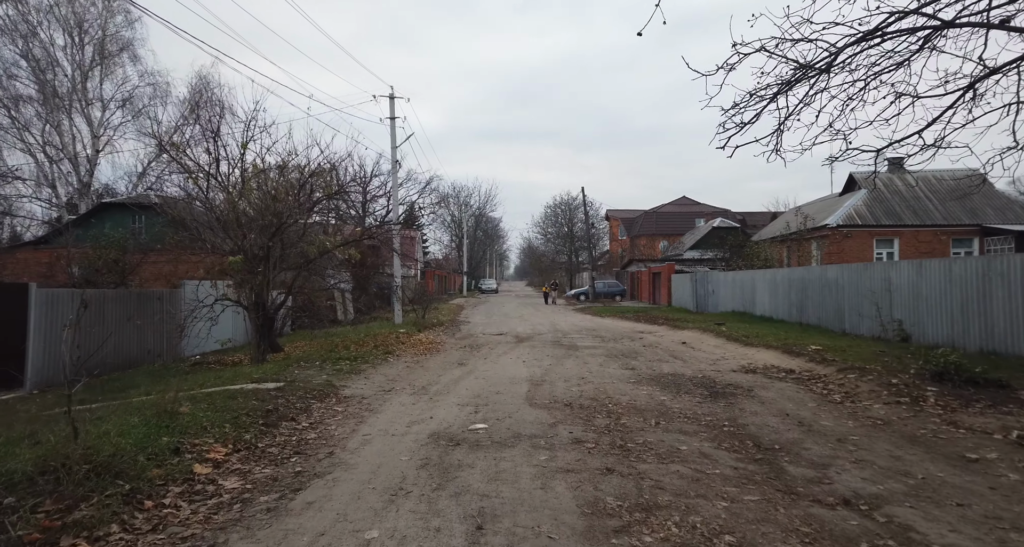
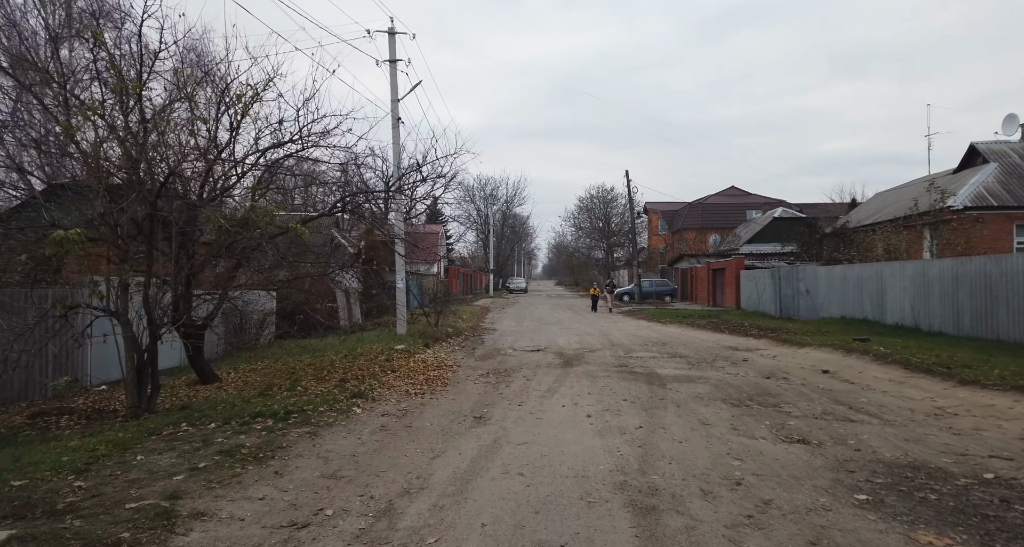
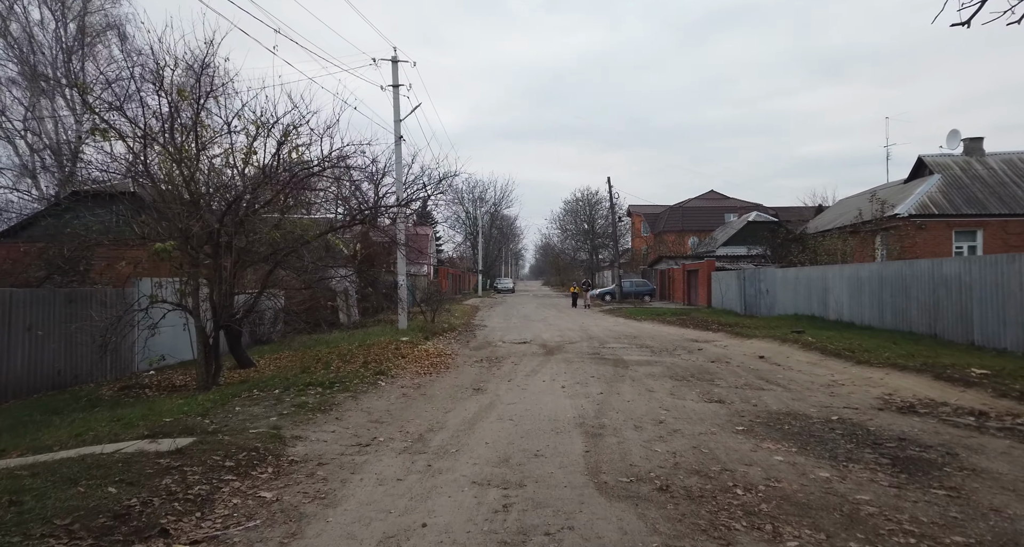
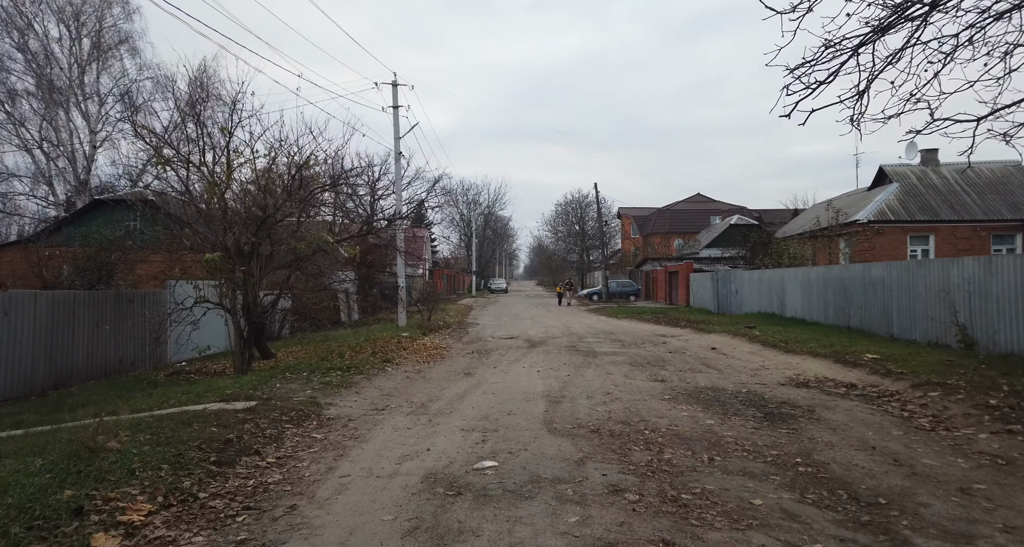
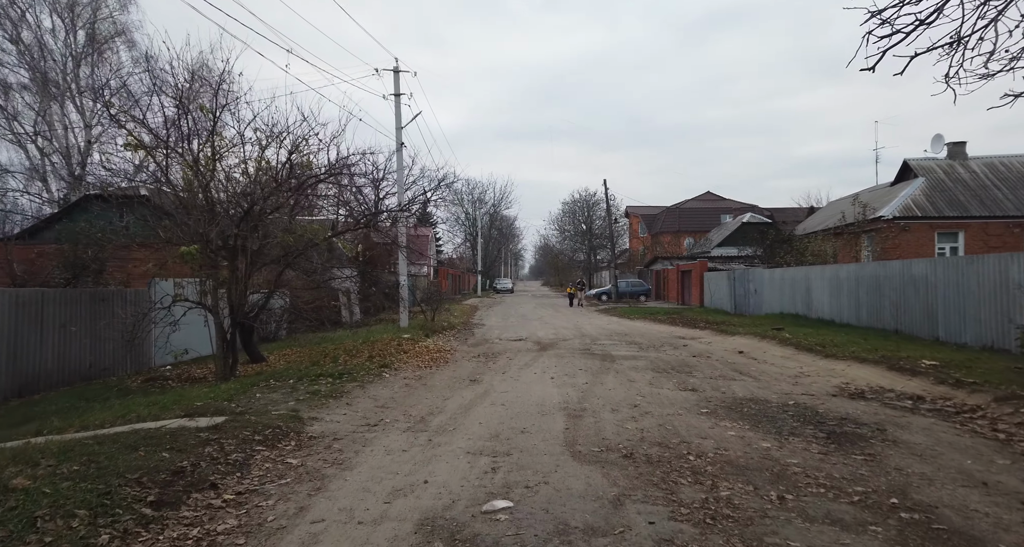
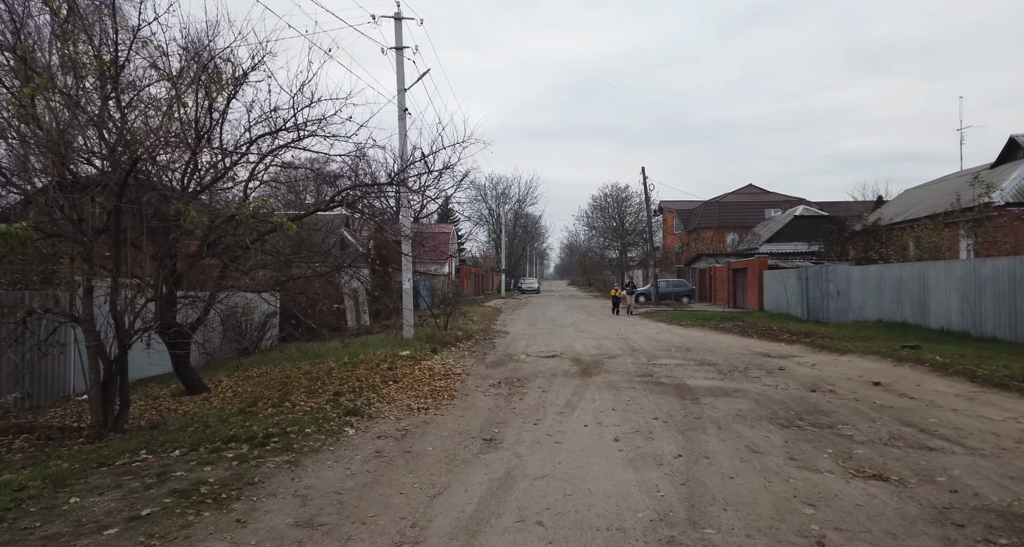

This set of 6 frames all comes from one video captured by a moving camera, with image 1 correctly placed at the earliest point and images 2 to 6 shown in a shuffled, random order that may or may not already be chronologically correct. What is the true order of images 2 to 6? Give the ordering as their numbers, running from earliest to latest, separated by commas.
4, 5, 3, 2, 6
